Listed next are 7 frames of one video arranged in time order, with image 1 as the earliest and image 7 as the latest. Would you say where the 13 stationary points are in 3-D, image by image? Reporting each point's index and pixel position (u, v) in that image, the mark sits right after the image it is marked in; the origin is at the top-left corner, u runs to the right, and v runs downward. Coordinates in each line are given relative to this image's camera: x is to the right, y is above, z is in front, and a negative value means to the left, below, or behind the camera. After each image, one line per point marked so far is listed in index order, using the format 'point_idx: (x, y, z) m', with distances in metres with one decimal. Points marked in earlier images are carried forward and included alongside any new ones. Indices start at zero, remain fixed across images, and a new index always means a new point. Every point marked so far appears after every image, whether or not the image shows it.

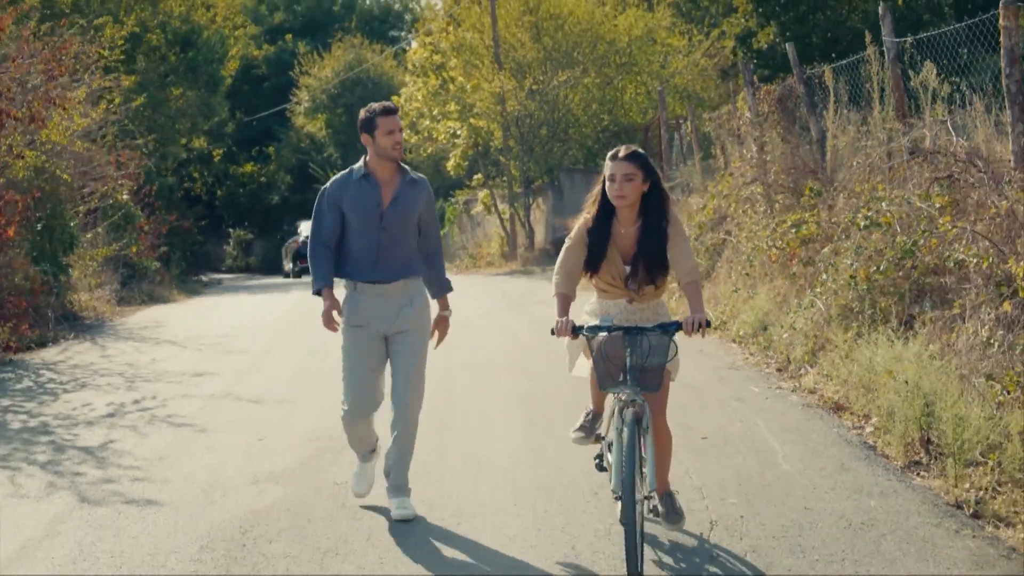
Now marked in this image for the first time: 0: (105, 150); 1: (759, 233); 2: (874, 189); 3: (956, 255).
0: (-3.9, +1.3, +16.9) m
1: (+1.8, +0.4, +13.1) m
2: (+2.2, +0.6, +10.7) m
3: (+2.1, +0.2, +8.4) m
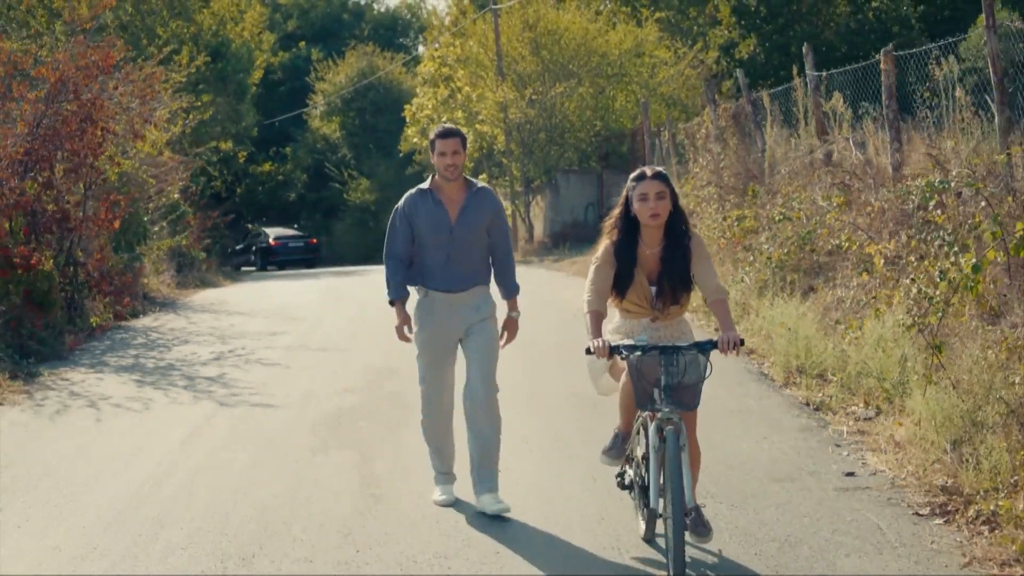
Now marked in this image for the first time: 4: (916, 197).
0: (-3.8, +1.5, +20.0) m
1: (+1.8, +0.6, +16.3) m
2: (+2.2, +0.8, +13.8) m
3: (+2.1, +0.3, +11.6) m
4: (+2.3, +0.5, +10.0) m
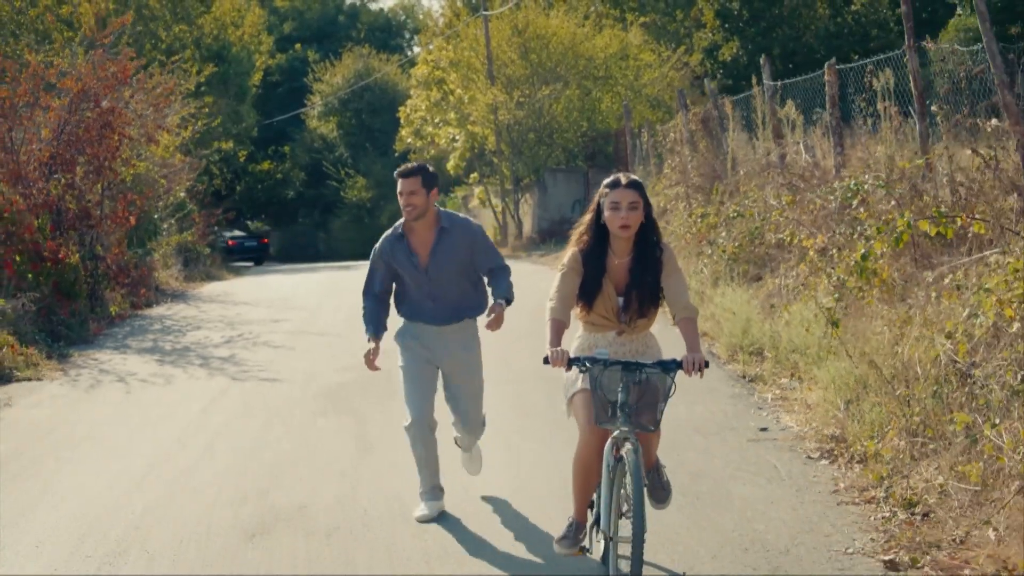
0: (-4.0, +1.6, +21.4) m
1: (+1.7, +0.7, +17.7) m
2: (+2.1, +0.9, +15.2) m
3: (+2.0, +0.4, +13.0) m
4: (+2.1, +0.6, +11.4) m
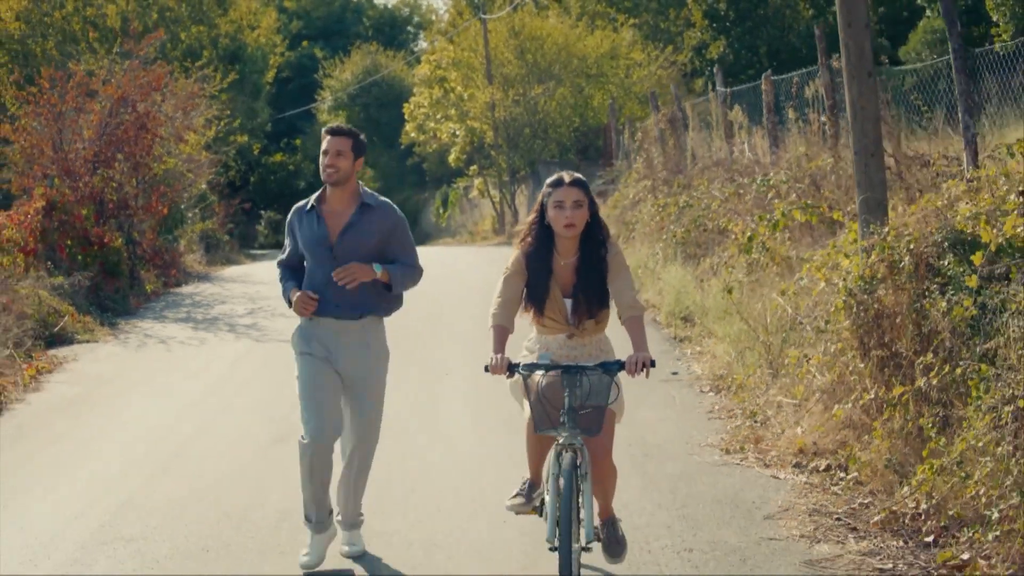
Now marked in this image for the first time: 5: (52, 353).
0: (-4.2, +1.8, +23.8) m
1: (+1.5, +0.9, +20.0) m
2: (+1.9, +1.0, +17.6) m
3: (+1.8, +0.6, +15.3) m
4: (+1.9, +0.8, +13.7) m
5: (-3.4, -0.5, +13.0) m
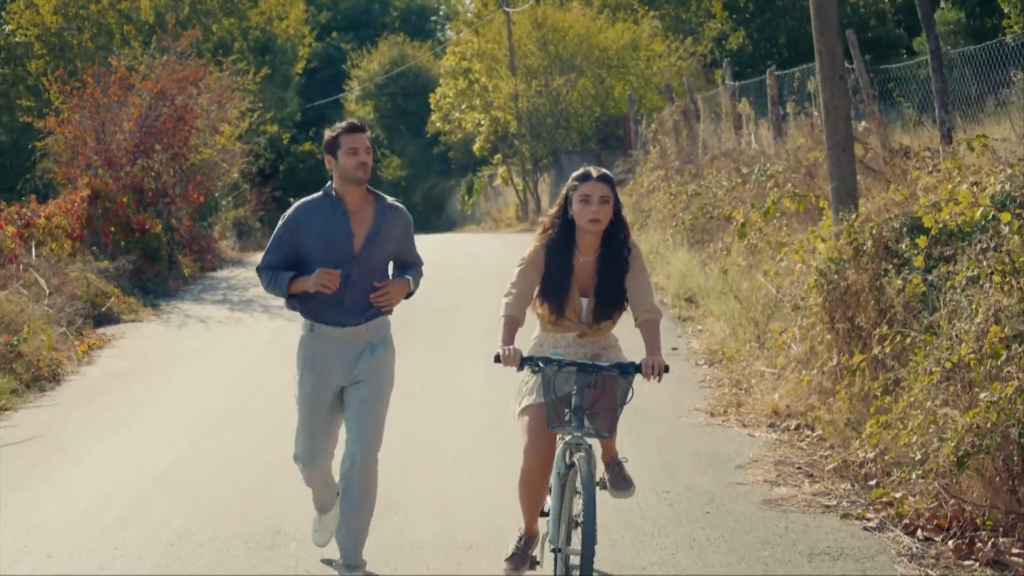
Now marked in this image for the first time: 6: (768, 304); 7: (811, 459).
0: (-3.9, +2.0, +24.8) m
1: (+1.7, +1.1, +20.9) m
2: (+2.1, +1.2, +18.5) m
3: (+1.9, +0.7, +16.2) m
4: (+2.0, +0.9, +14.6) m
5: (-3.3, -0.3, +14.0) m
6: (+1.5, -0.1, +10.2) m
7: (+1.3, -0.7, +7.4) m
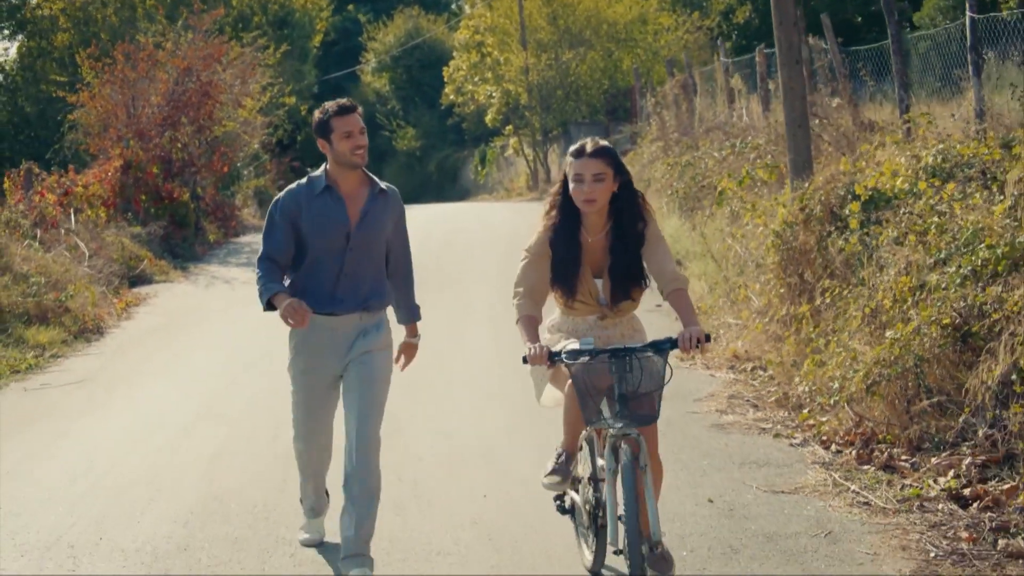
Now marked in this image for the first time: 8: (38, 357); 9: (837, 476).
0: (-3.7, +2.5, +26.0) m
1: (+1.8, +1.5, +22.1) m
2: (+2.1, +1.6, +19.6) m
3: (+2.0, +1.1, +17.4) m
4: (+2.1, +1.2, +15.8) m
5: (-3.3, 0.0, +15.2) m
6: (+1.5, +0.2, +11.4) m
7: (+1.2, -0.5, +8.6) m
8: (-3.0, -0.4, +11.1) m
9: (+1.2, -0.7, +6.5) m
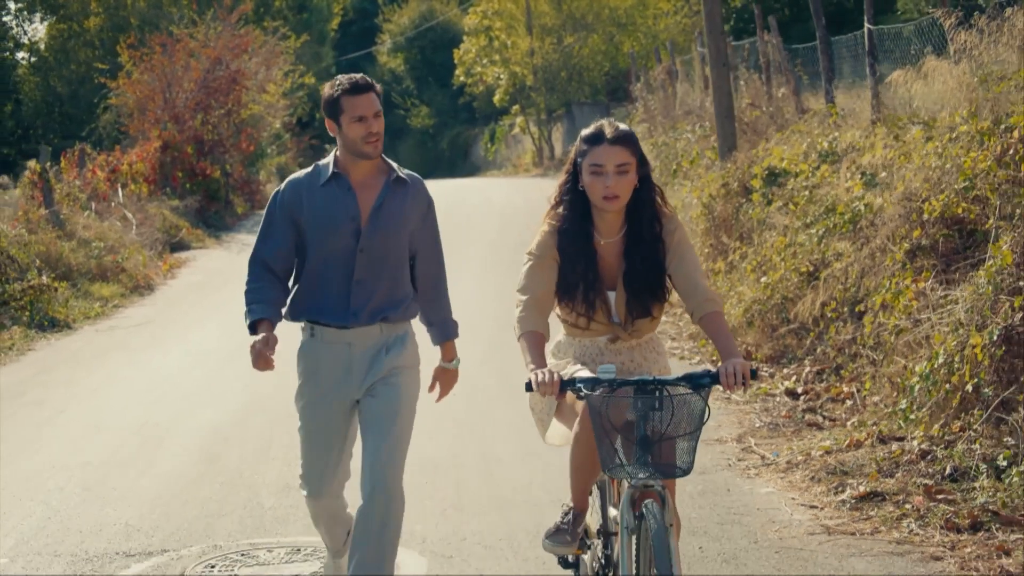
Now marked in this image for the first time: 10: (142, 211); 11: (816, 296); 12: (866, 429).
0: (-3.7, +3.0, +28.3) m
1: (+1.8, +1.9, +24.4) m
2: (+2.1, +2.0, +21.9) m
3: (+1.9, +1.5, +19.7) m
4: (+2.0, +1.6, +18.0) m
5: (-3.3, +0.3, +17.6) m
6: (+1.3, +0.4, +13.7) m
7: (+1.0, -0.3, +10.9) m
8: (-3.1, -0.1, +13.5) m
9: (+1.0, -0.5, +8.8) m
10: (-3.8, +0.8, +18.0) m
11: (+1.5, 0.0, +8.7) m
12: (+1.4, -0.6, +6.9) m
